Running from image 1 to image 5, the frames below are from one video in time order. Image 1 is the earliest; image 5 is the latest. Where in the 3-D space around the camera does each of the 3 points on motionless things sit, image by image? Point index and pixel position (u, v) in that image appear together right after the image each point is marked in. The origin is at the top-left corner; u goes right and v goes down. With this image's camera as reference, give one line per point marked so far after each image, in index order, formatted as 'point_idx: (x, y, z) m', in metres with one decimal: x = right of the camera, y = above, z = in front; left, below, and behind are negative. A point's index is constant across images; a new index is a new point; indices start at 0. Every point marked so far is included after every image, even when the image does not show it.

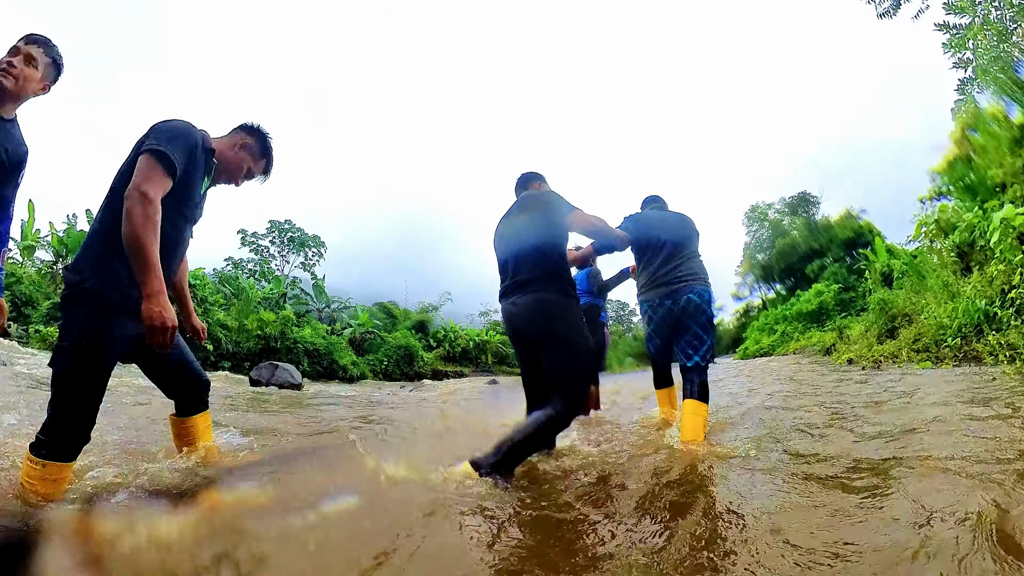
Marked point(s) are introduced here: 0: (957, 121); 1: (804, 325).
0: (+7.0, +2.7, +8.7) m
1: (+6.5, -0.9, +12.2) m
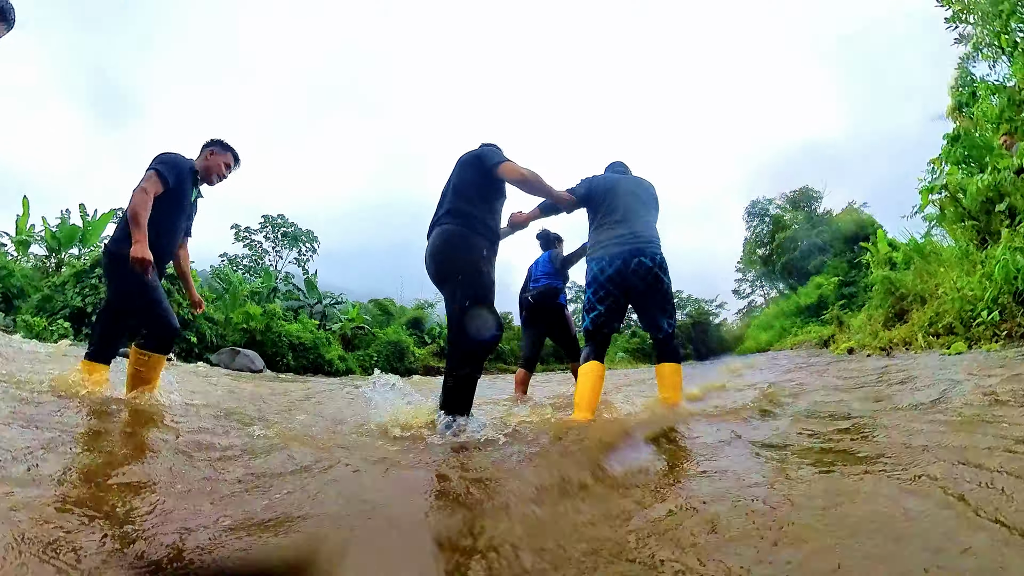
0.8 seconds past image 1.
0: (+6.7, +2.8, +8.2) m
1: (+6.2, -0.7, +11.7) m
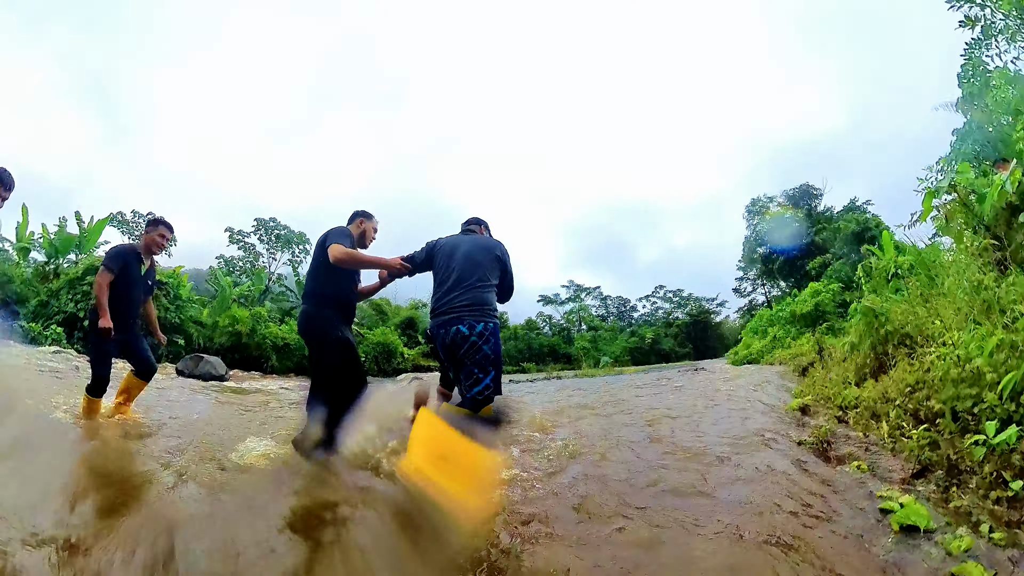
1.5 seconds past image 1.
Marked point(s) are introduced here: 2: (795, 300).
0: (+6.2, +2.7, +7.6) m
1: (+5.8, -0.8, +11.0) m
2: (+6.3, -0.3, +12.1) m
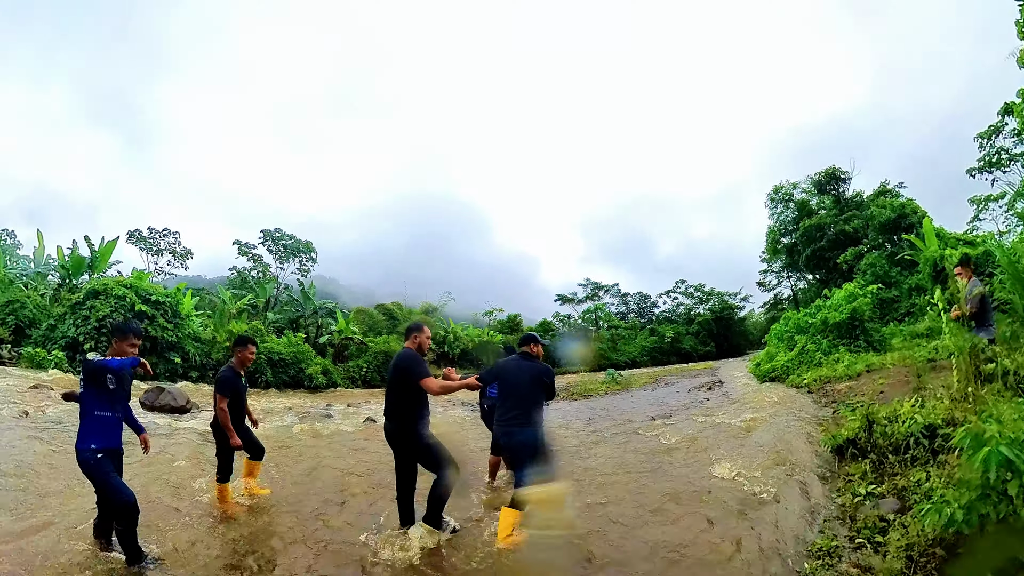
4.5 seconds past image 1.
0: (+5.8, +2.7, +6.1) m
1: (+5.6, -0.8, +9.7) m
2: (+6.1, -0.3, +10.7) m
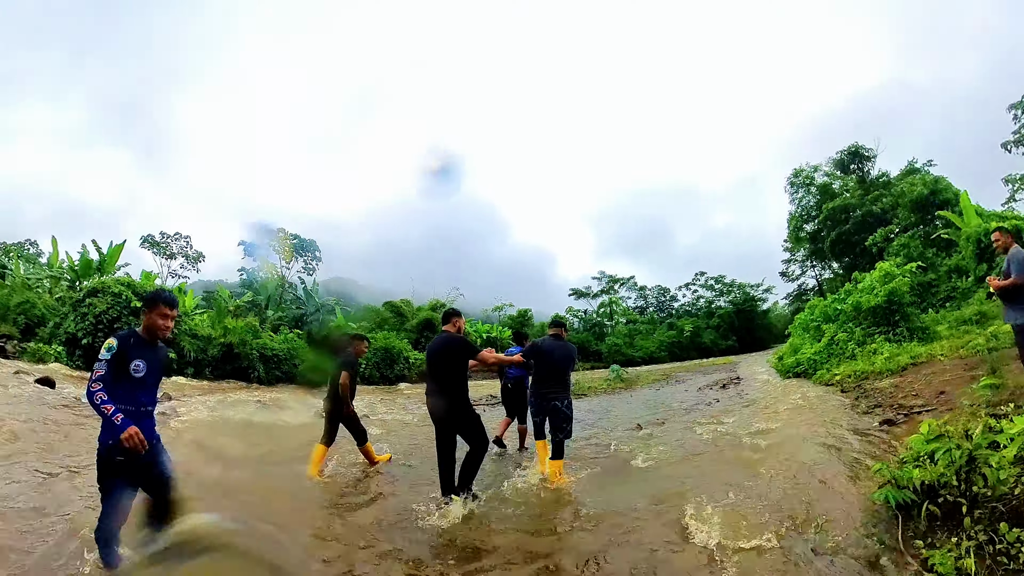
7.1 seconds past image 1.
0: (+5.4, +3.0, +4.9) m
1: (+5.4, -0.5, +8.4) m
2: (+5.9, 0.0, +9.4) m
